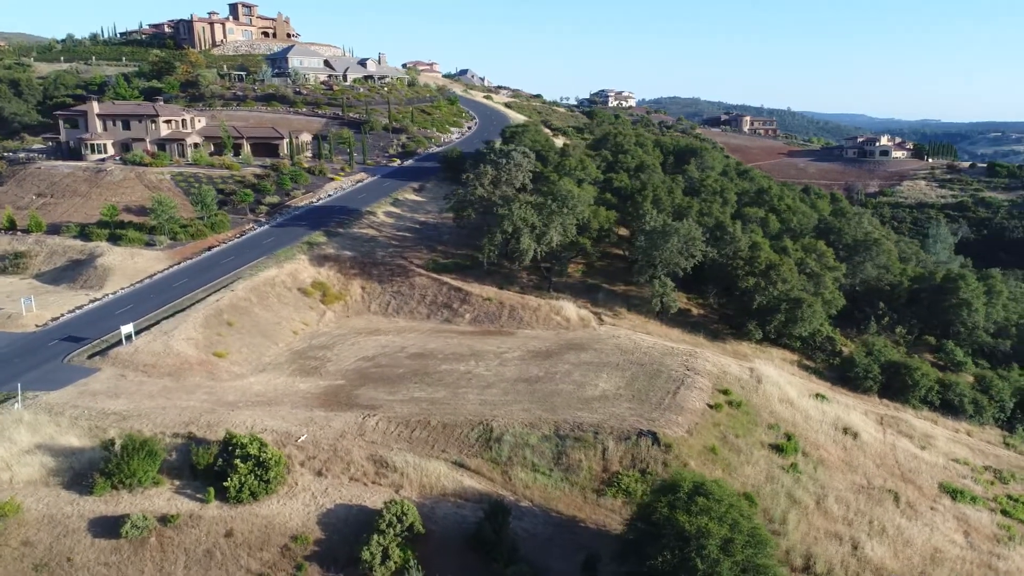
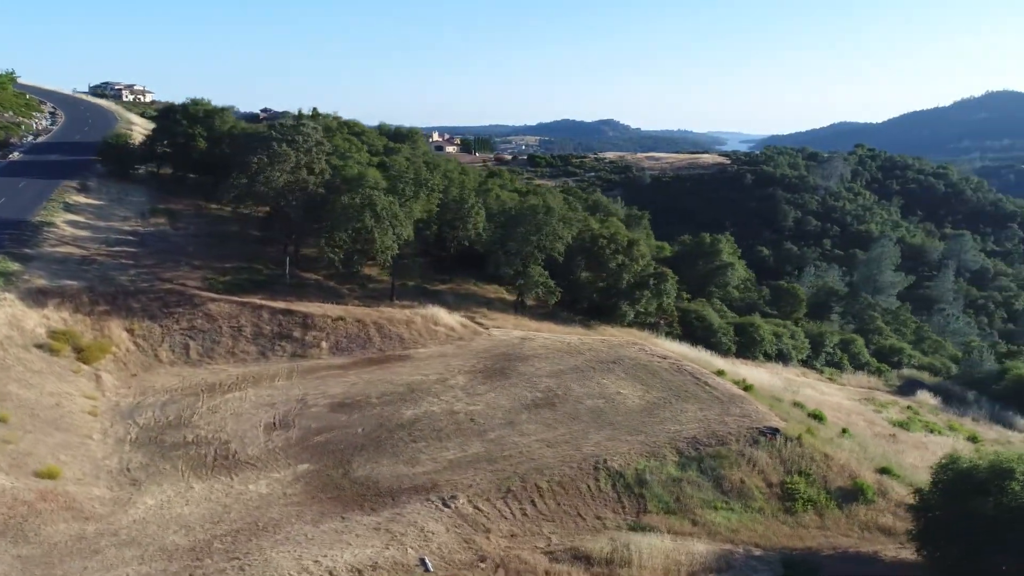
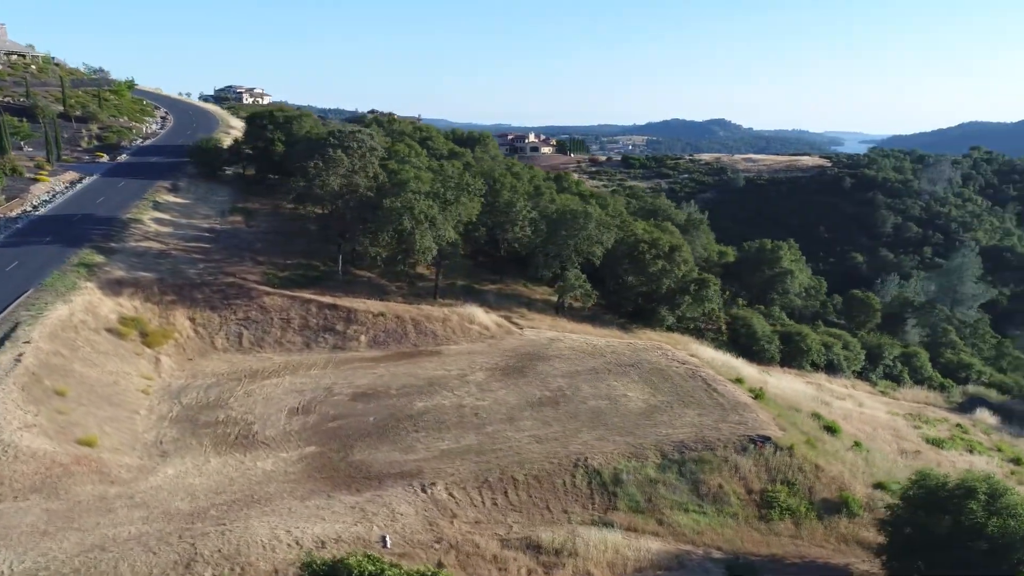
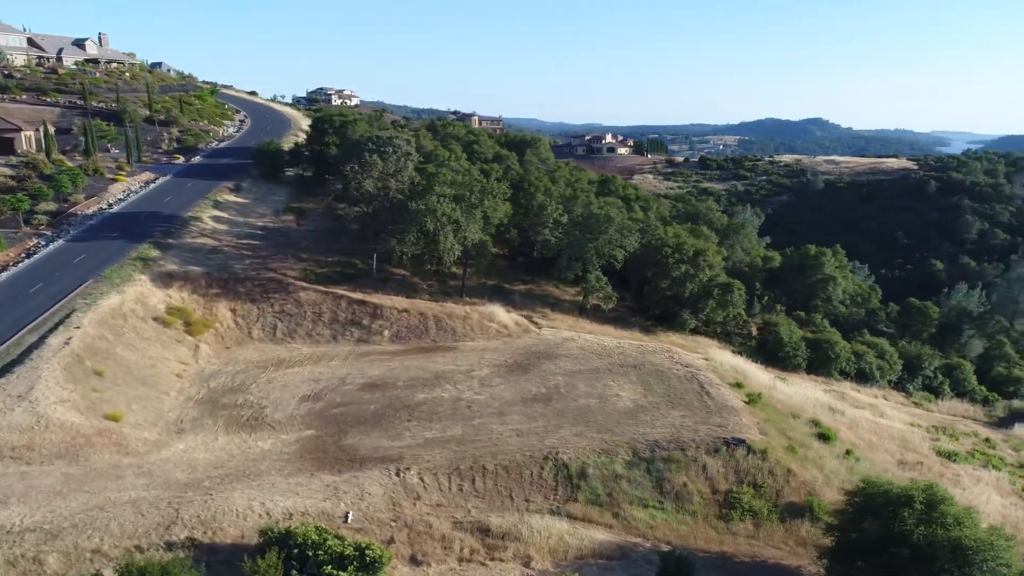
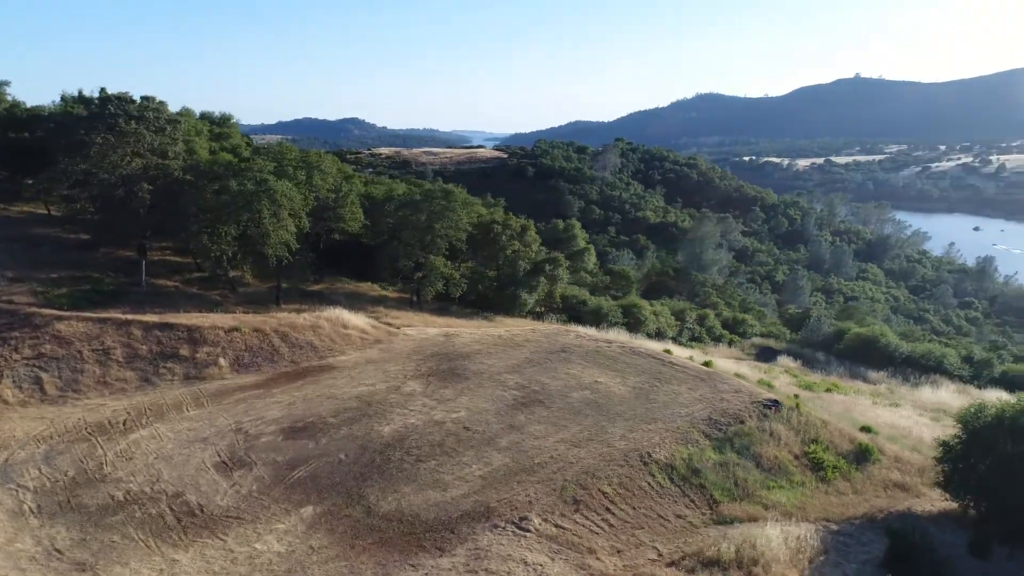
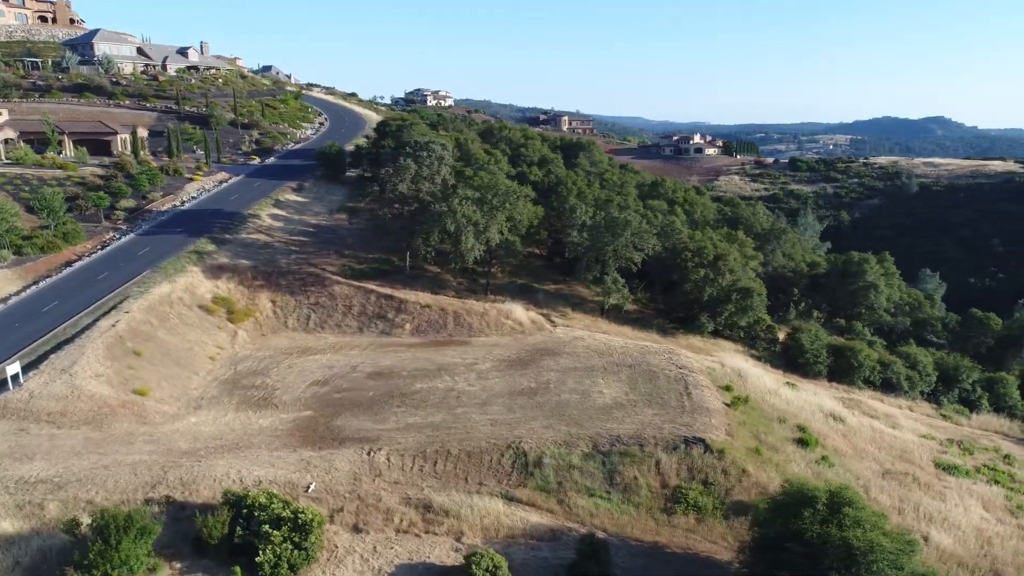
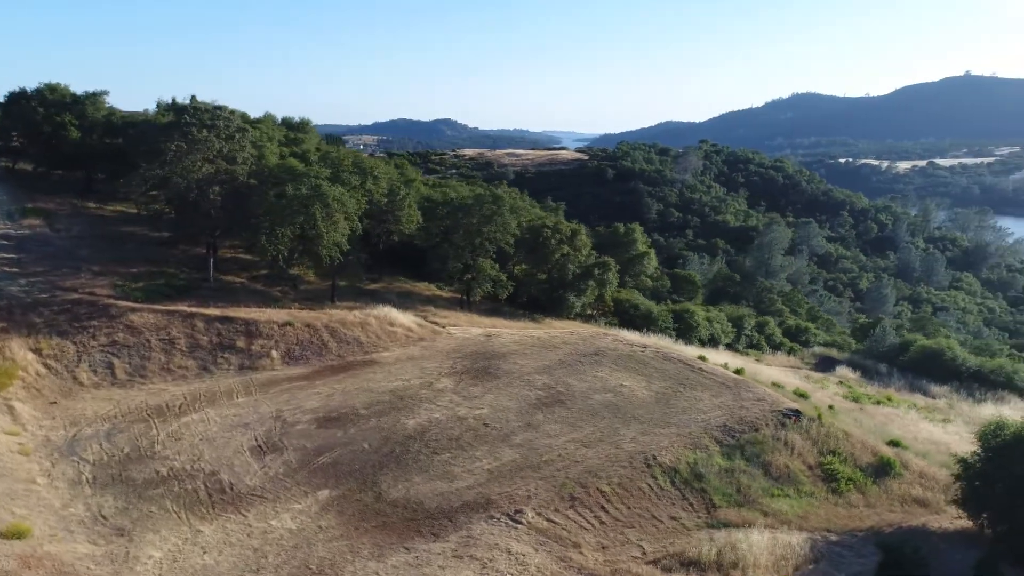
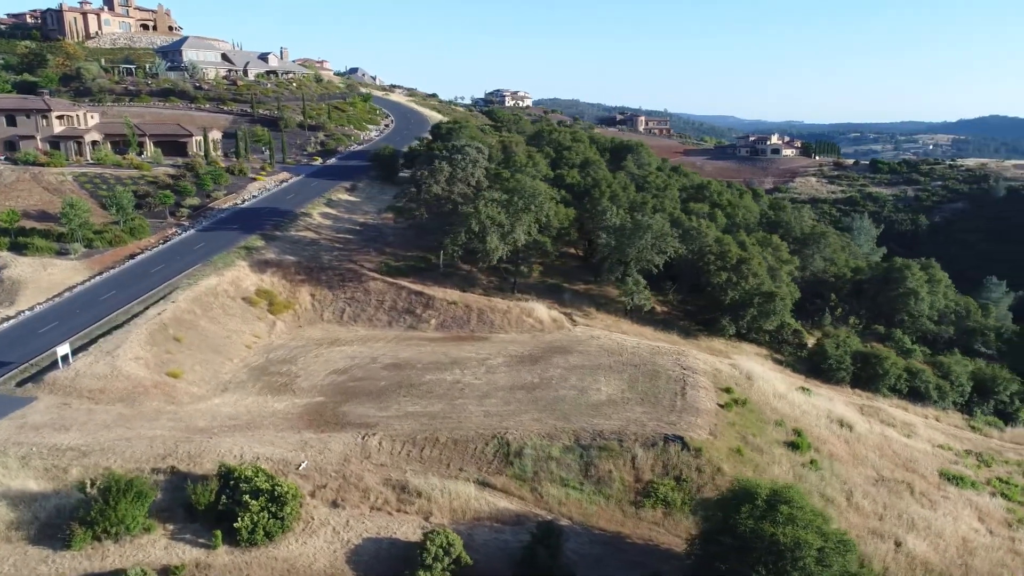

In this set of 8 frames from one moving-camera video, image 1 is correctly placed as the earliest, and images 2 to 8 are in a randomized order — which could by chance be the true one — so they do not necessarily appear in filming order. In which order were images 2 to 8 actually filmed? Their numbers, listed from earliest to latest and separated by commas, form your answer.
8, 6, 4, 3, 2, 7, 5
